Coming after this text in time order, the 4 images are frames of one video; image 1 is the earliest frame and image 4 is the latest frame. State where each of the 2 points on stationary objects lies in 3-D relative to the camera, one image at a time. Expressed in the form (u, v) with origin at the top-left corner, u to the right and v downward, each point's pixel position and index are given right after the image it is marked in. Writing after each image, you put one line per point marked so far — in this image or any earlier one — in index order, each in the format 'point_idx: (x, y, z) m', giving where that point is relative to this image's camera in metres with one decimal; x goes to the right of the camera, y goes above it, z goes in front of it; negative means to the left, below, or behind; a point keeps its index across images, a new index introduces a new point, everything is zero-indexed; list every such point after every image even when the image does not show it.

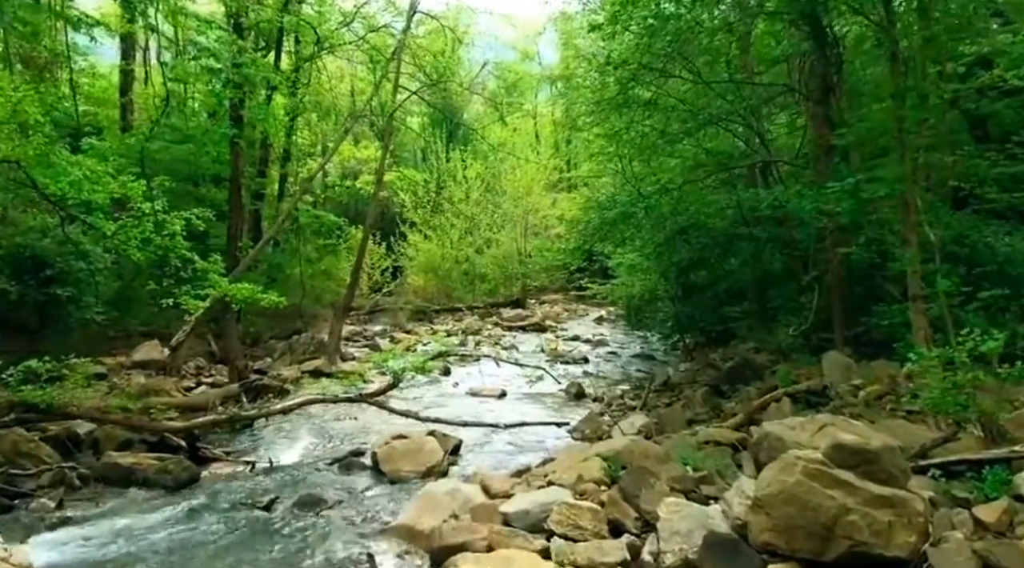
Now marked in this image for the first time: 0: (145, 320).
0: (-7.3, -0.7, +14.7) m
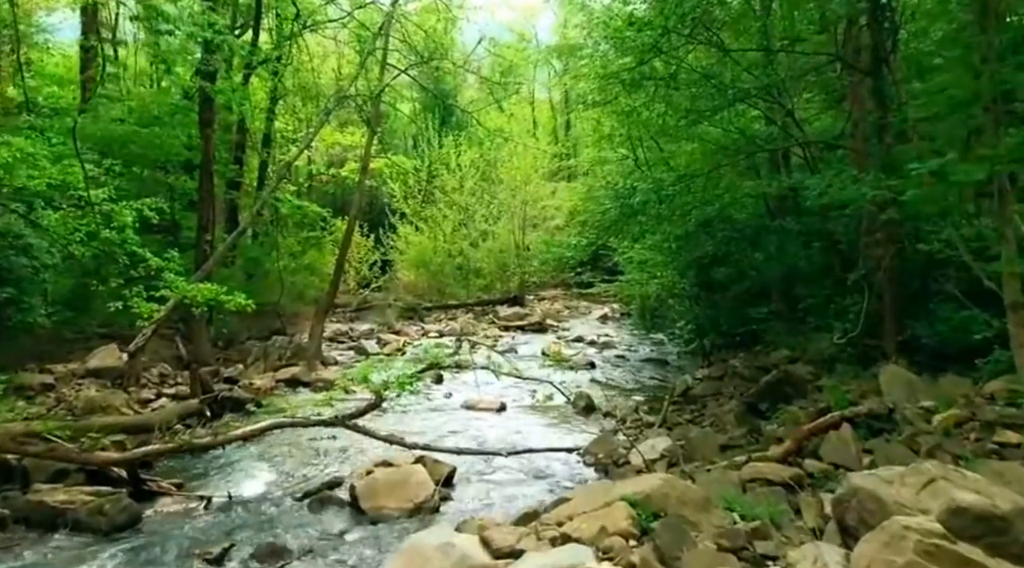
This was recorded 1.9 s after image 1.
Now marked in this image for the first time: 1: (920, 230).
0: (-7.3, -0.7, +13.3) m
1: (+4.5, +0.6, +8.2) m
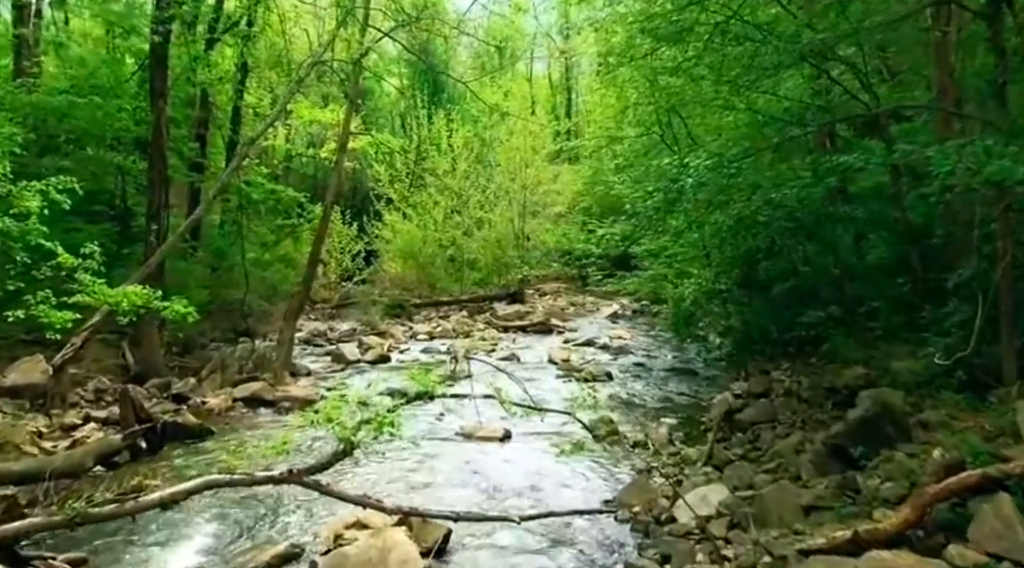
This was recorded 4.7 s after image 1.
0: (-7.2, -0.6, +11.2) m
1: (+4.6, +0.5, +6.3) m
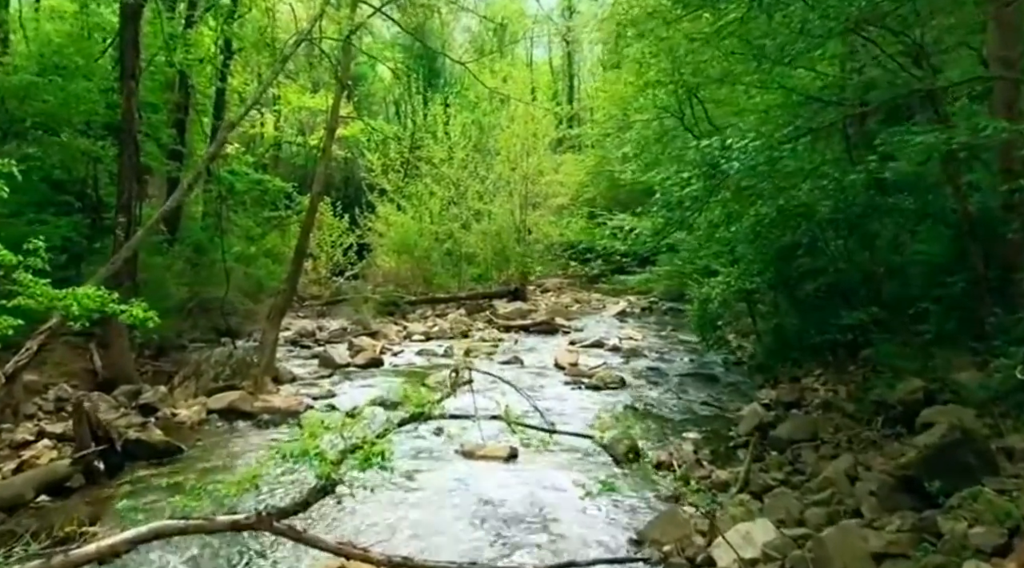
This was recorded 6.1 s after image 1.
0: (-7.2, -0.6, +10.2) m
1: (+4.7, +0.5, +5.3) m
